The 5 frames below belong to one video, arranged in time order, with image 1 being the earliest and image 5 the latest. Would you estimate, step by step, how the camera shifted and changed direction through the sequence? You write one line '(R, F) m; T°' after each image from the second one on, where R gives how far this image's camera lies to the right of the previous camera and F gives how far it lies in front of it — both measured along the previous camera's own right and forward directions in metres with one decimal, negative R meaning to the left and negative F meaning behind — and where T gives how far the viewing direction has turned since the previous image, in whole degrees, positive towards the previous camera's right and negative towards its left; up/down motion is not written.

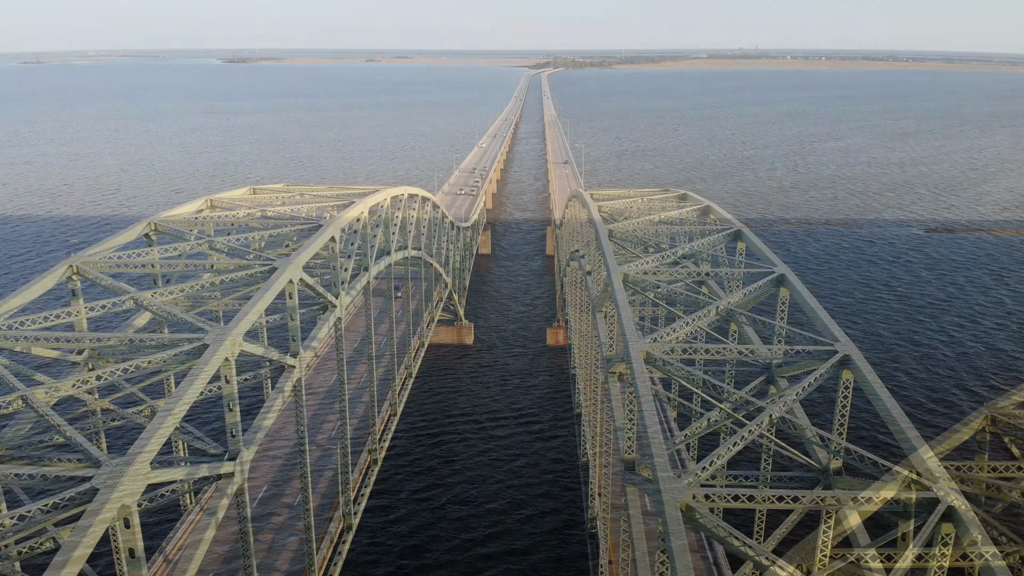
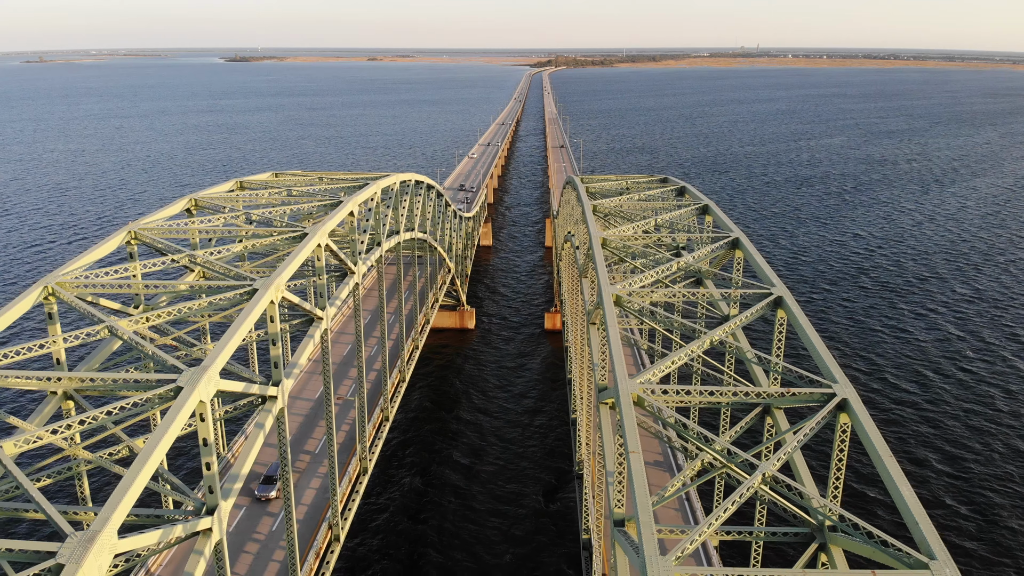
(+0.2, -3.2) m; 0°
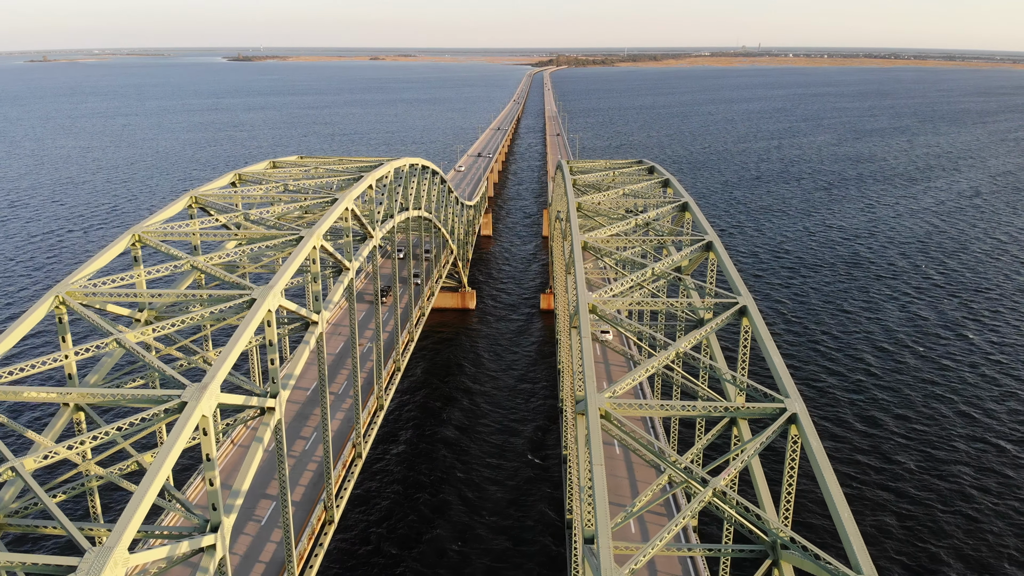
(+0.4, -5.1) m; 0°
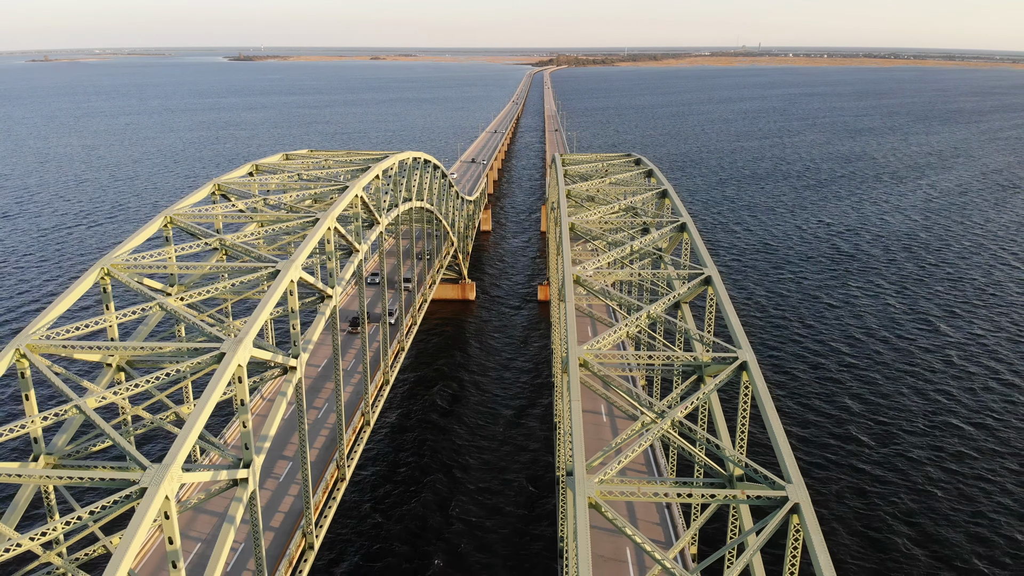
(+0.2, -2.7) m; 0°
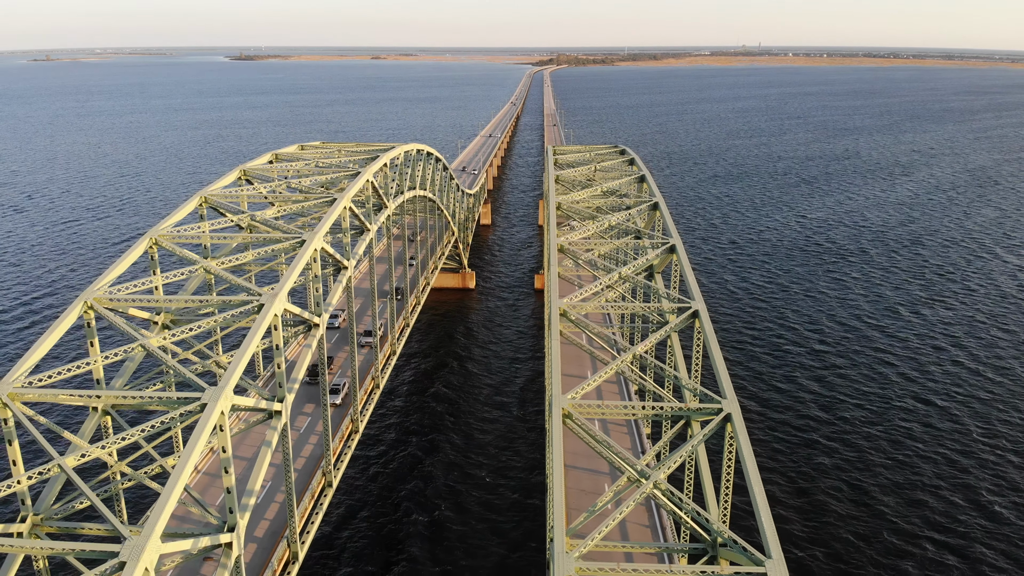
(+0.3, -3.6) m; 0°
